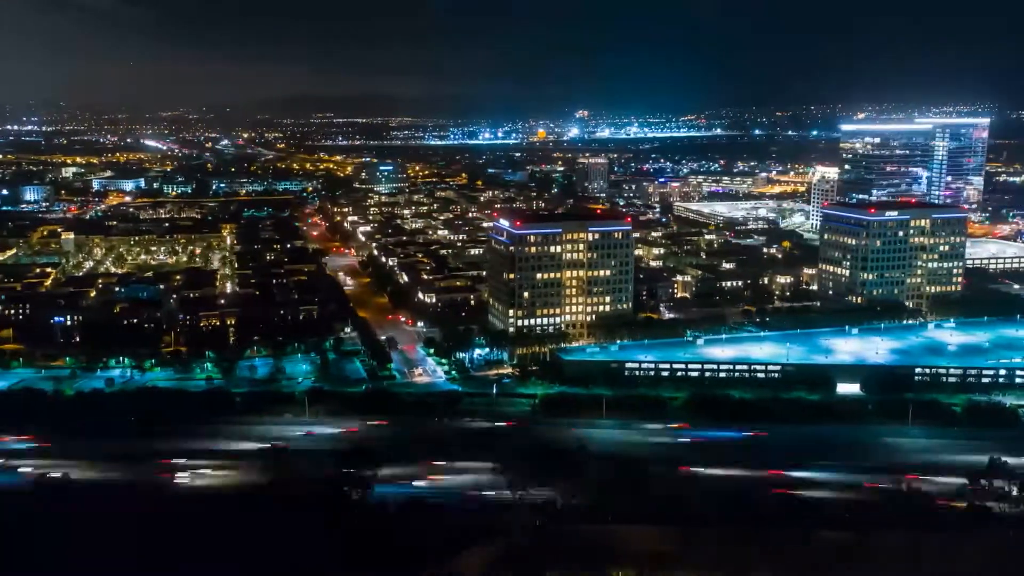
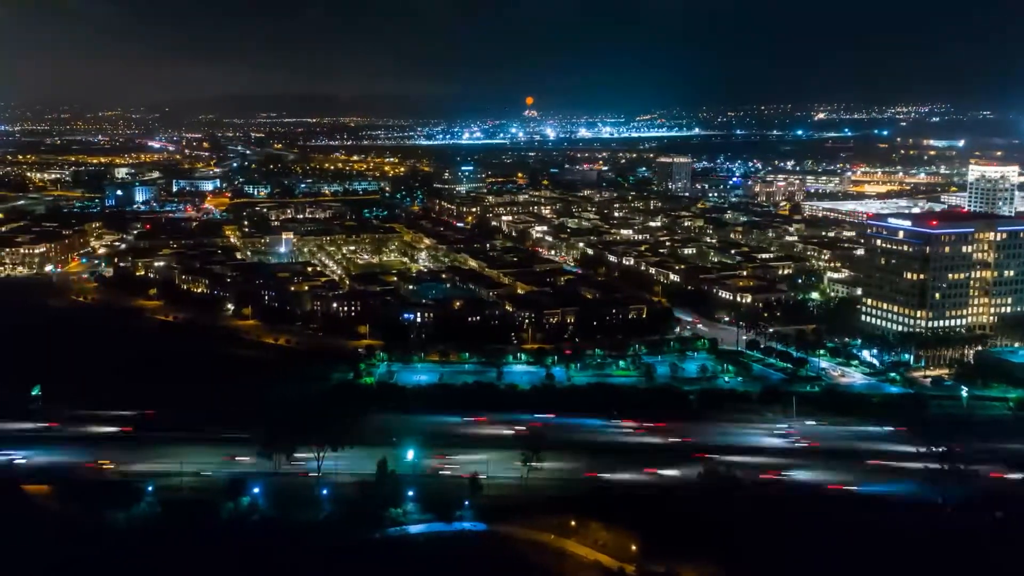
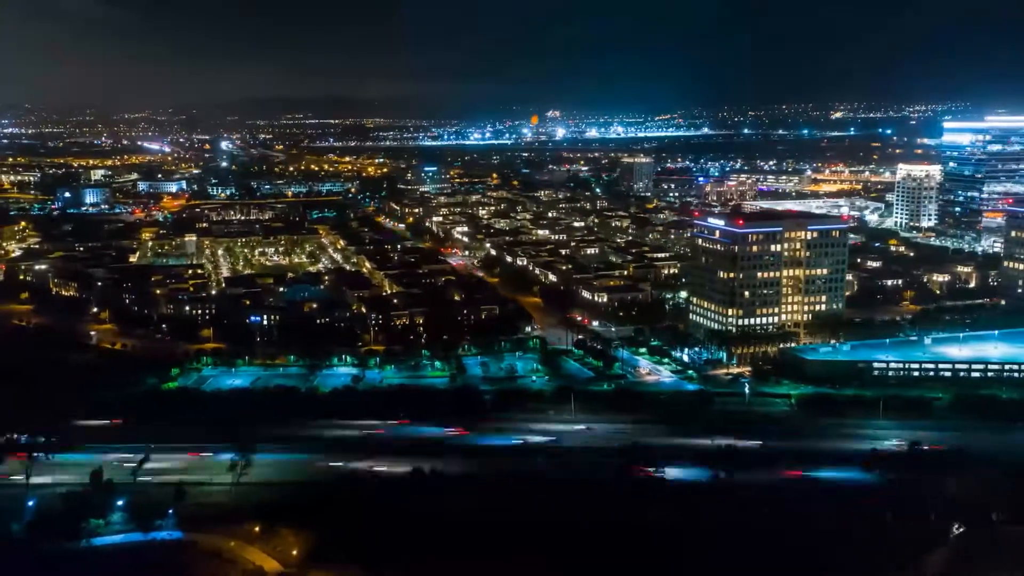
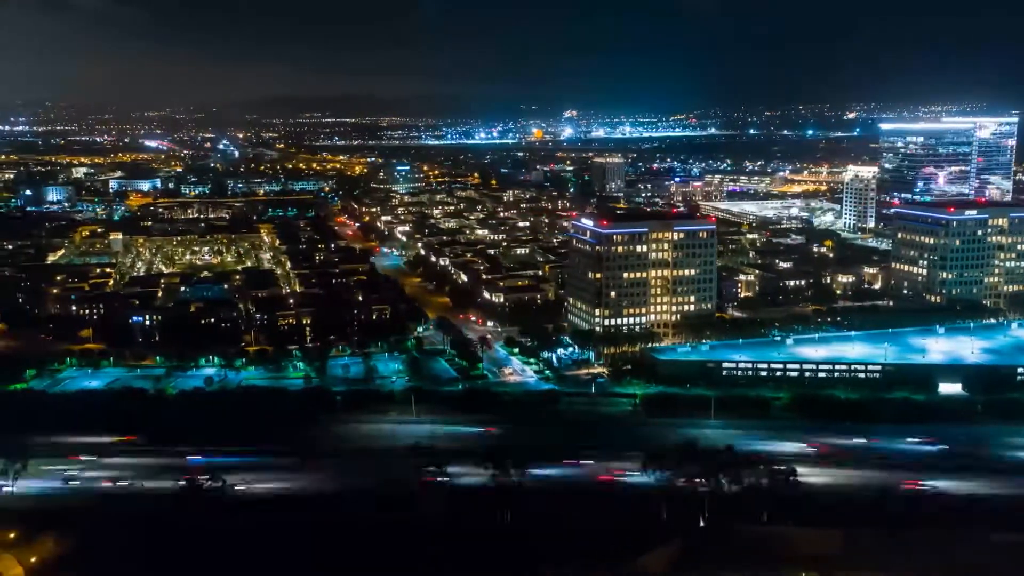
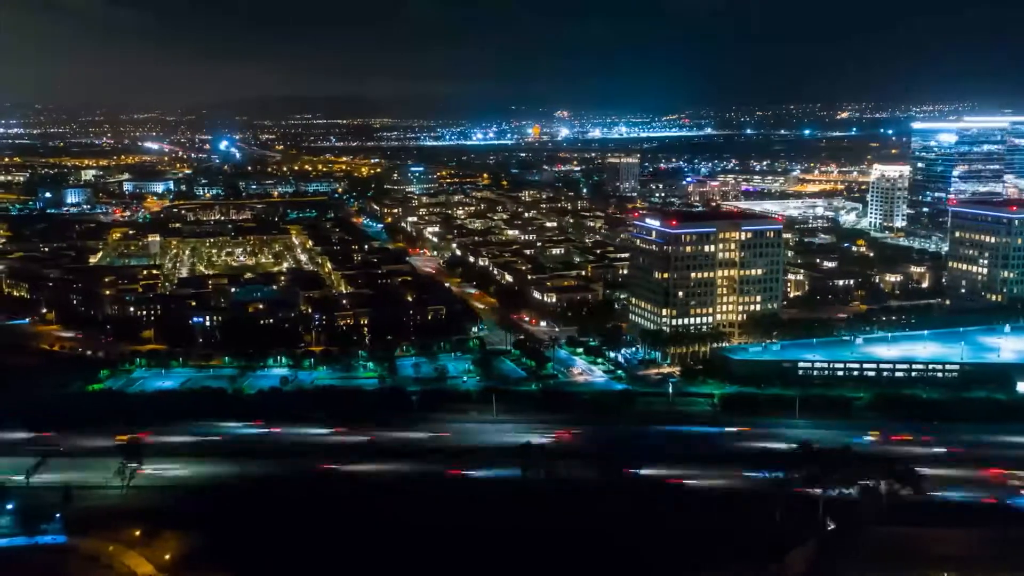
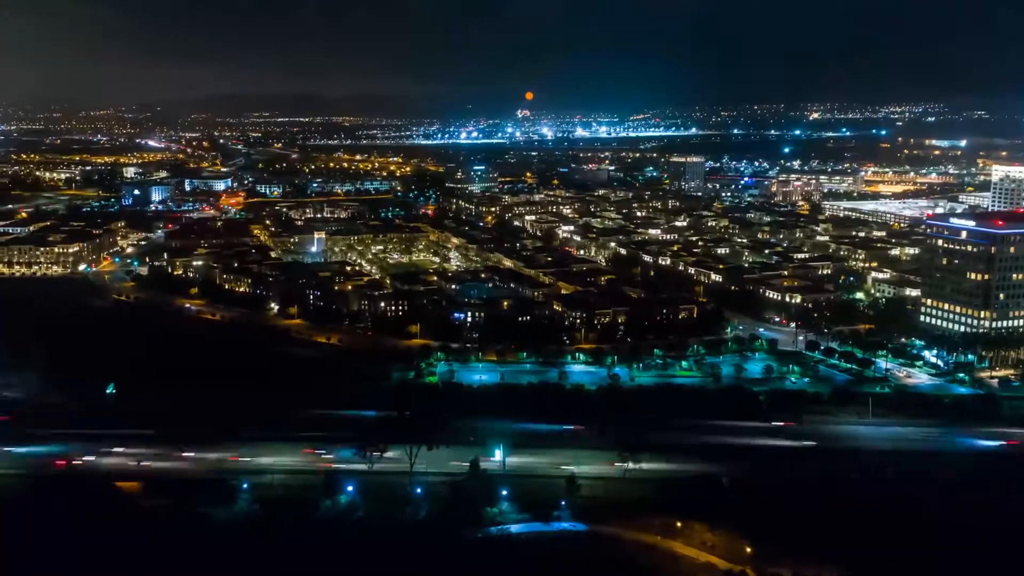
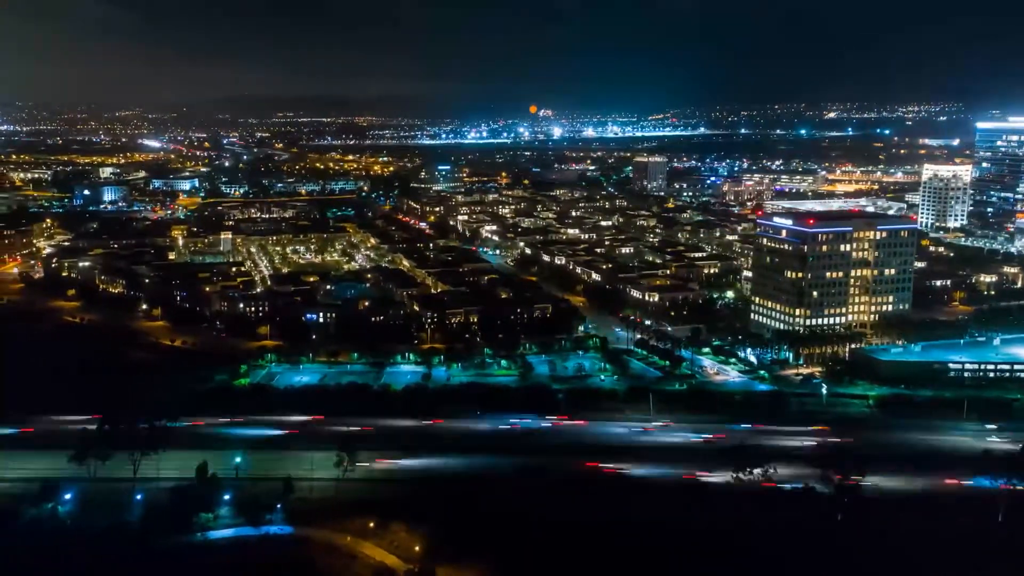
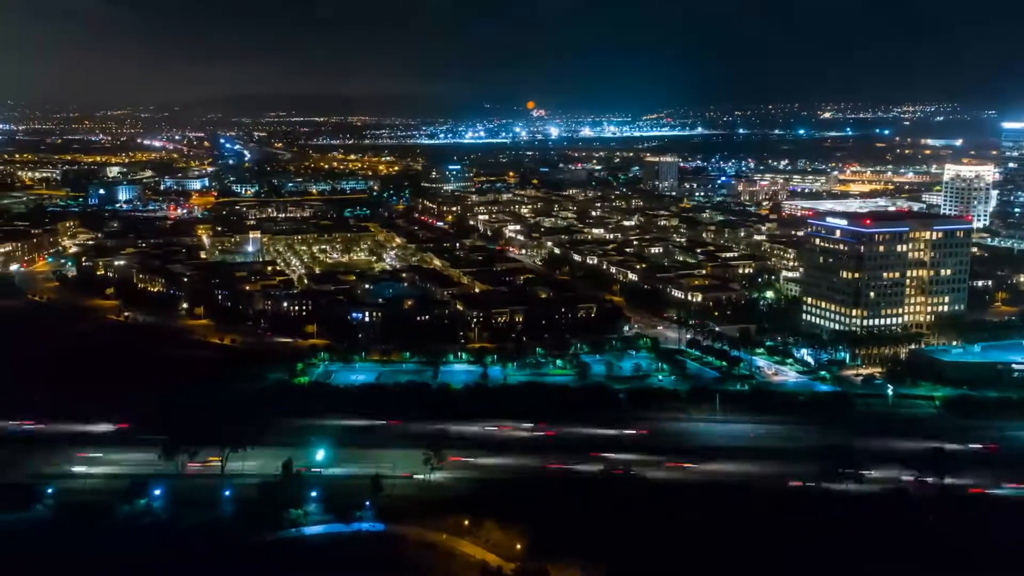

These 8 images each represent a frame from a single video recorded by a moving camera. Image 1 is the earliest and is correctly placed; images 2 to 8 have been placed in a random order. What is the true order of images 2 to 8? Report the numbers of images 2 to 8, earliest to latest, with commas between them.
4, 5, 3, 7, 8, 2, 6
